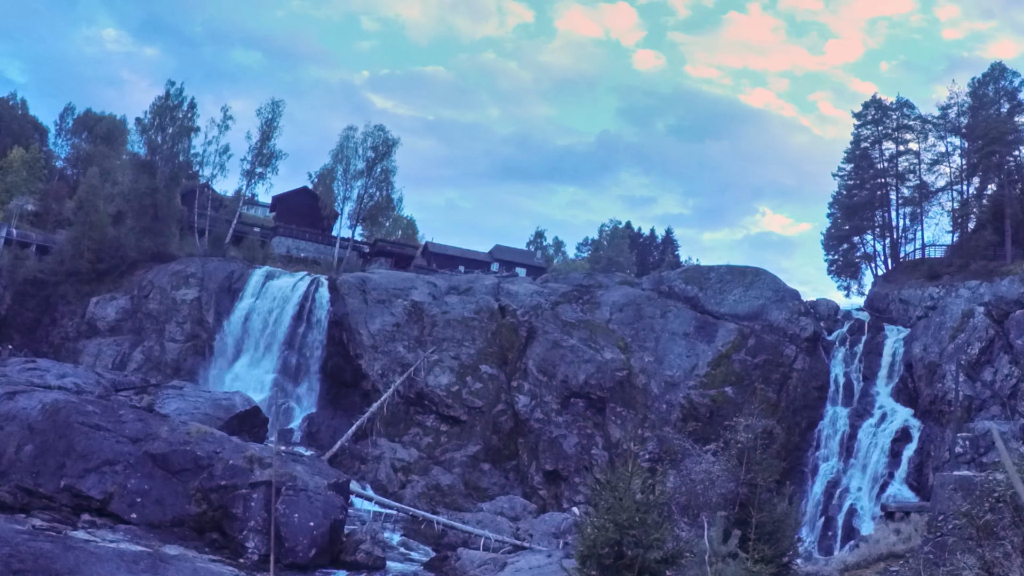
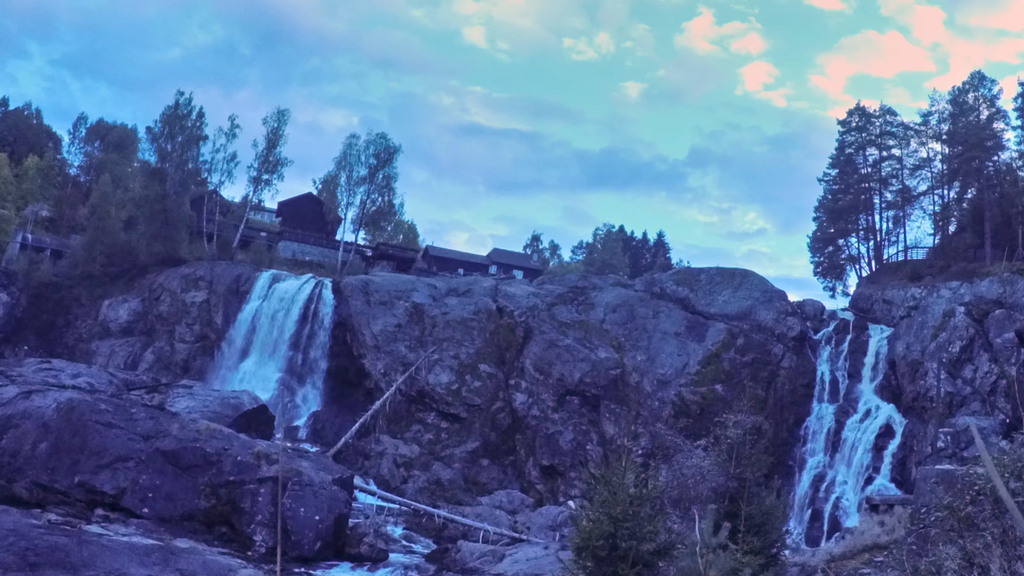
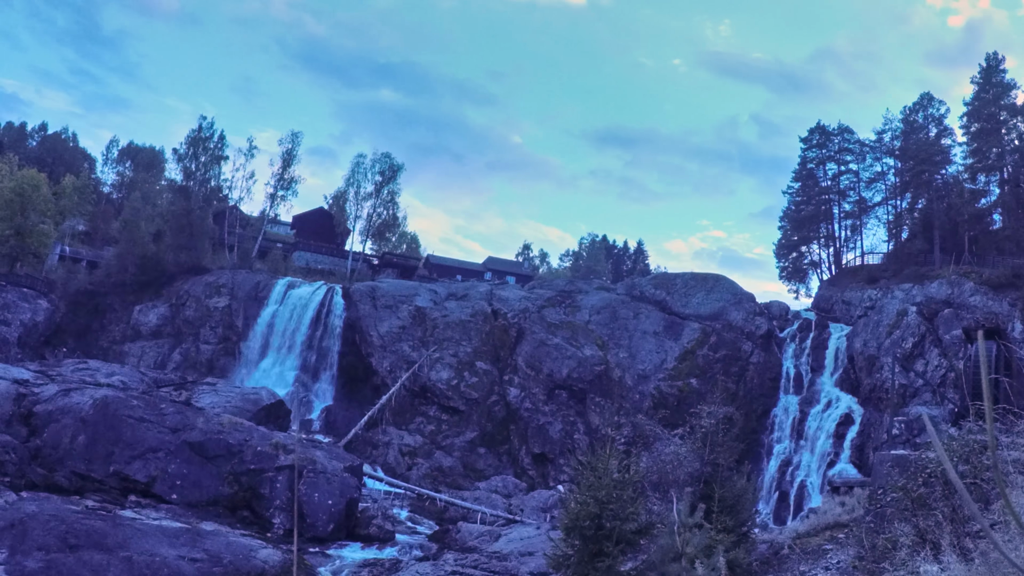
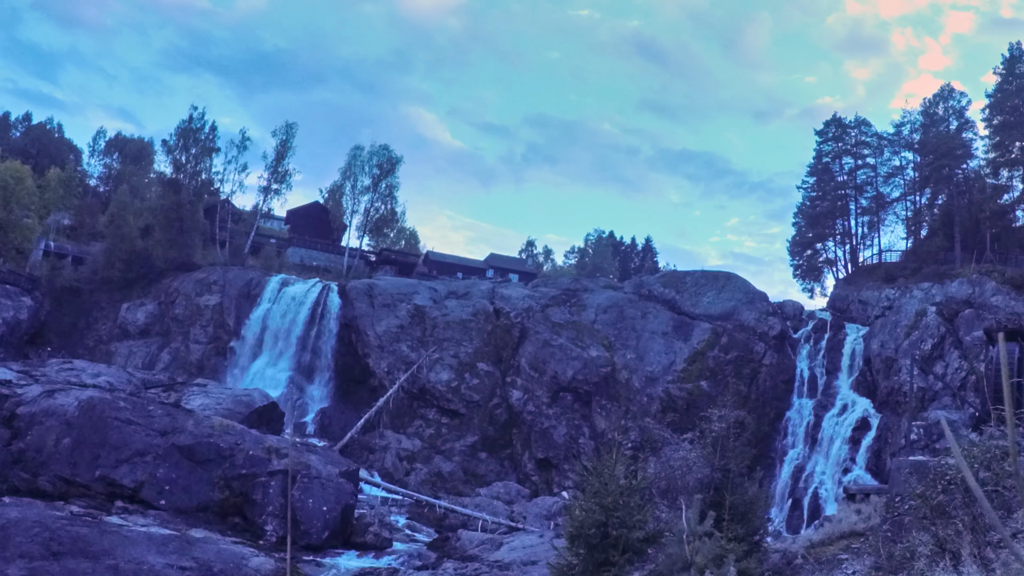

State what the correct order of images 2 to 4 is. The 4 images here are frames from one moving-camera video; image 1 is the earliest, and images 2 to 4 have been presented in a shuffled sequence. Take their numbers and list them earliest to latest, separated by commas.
2, 4, 3
